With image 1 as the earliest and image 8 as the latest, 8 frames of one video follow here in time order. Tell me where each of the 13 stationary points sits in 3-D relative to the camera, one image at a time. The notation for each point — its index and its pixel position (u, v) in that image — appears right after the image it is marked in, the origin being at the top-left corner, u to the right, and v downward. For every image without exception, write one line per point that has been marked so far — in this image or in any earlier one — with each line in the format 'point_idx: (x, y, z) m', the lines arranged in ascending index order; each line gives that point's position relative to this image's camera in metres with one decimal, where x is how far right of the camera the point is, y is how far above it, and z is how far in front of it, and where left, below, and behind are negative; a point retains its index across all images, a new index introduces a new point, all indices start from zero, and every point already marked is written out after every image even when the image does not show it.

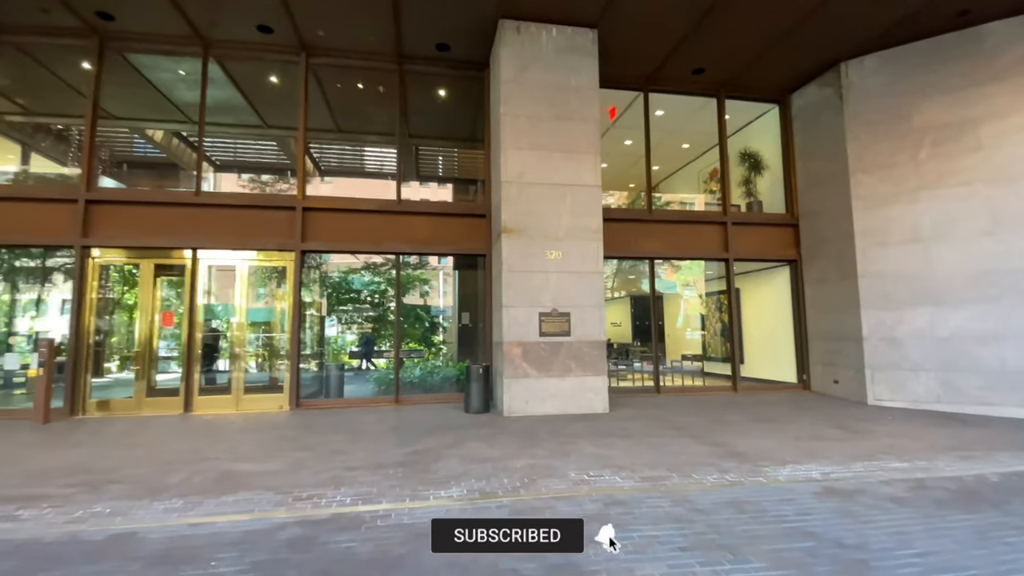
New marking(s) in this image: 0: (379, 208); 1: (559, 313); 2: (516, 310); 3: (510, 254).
0: (-3.8, +2.3, +13.2) m
1: (+1.1, -0.7, +11.2) m
2: (+0.1, -0.6, +11.1) m
3: (0.0, +0.8, +11.2) m
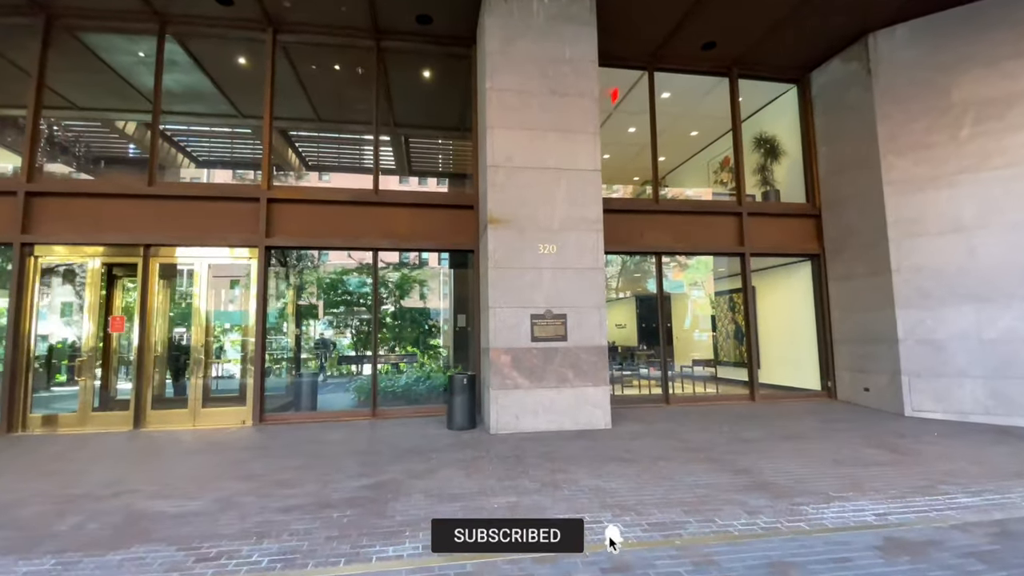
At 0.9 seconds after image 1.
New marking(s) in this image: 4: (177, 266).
0: (-4.1, +2.3, +11.8) m
1: (+0.8, -0.7, +9.8) m
2: (-0.1, -0.5, +9.7) m
3: (-0.3, +0.8, +9.8) m
4: (-8.1, +0.5, +11.4) m
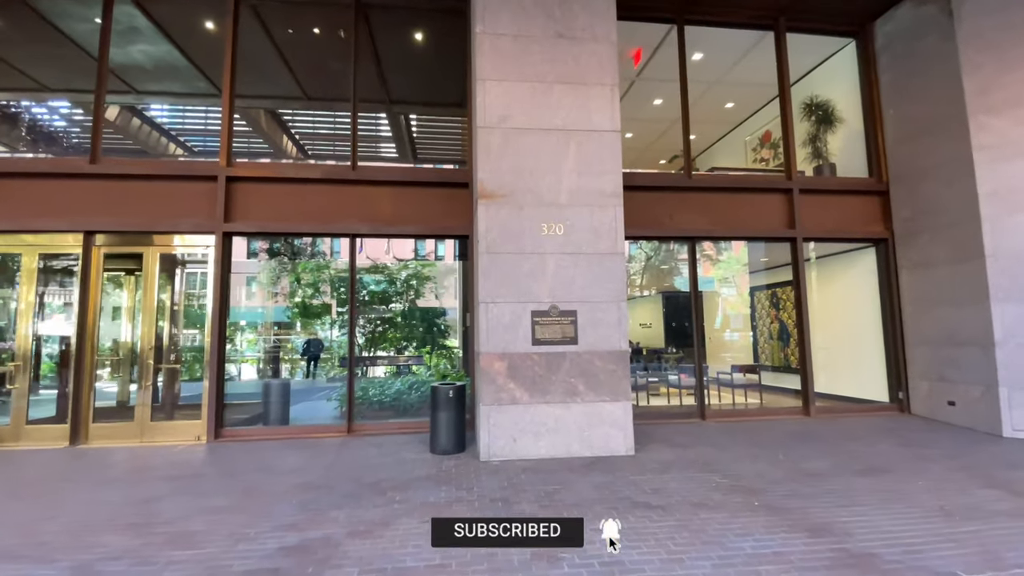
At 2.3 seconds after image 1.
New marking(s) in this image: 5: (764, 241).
0: (-4.0, +2.4, +10.1) m
1: (+0.7, -0.5, +7.8) m
2: (-0.2, -0.4, +7.7) m
3: (-0.4, +1.0, +7.9) m
4: (-8.1, +0.7, +9.9) m
5: (+6.1, +1.1, +11.6) m
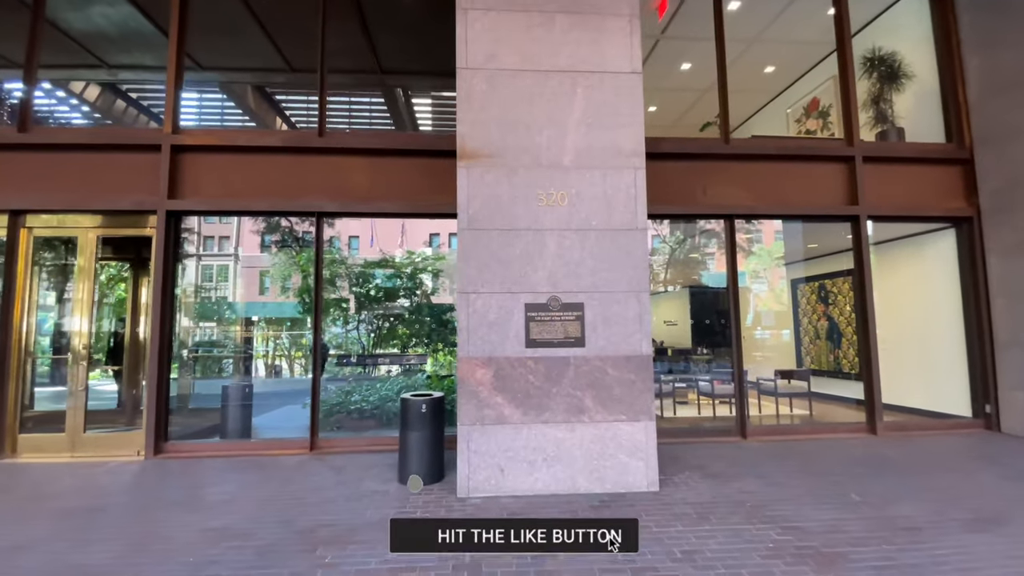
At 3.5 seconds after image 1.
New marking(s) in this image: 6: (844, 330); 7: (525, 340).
0: (-4.1, +2.6, +8.5) m
1: (+0.6, -0.3, +6.0) m
2: (-0.4, -0.2, +6.0) m
3: (-0.5, +1.2, +6.1) m
4: (-8.2, +0.9, +8.5) m
5: (+6.1, +1.4, +9.6) m
6: (+7.0, -0.9, +9.8) m
7: (+0.2, -0.7, +6.0) m
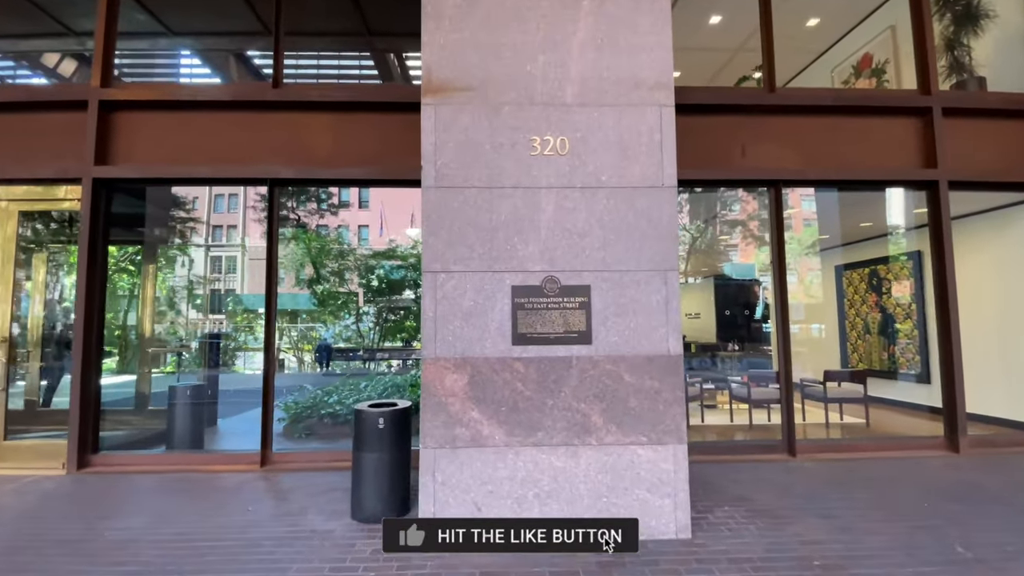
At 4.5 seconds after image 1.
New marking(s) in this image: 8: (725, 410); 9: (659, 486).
0: (-4.2, +2.9, +7.1) m
1: (+0.4, -0.1, +4.5) m
2: (-0.5, 0.0, +4.5) m
3: (-0.7, +1.4, +4.6) m
4: (-8.2, +1.1, +7.3) m
5: (+6.0, +1.6, +7.9) m
6: (+6.9, -0.6, +8.0) m
7: (0.0, -0.4, +4.5) m
8: (+3.5, -2.1, +7.7) m
9: (+1.4, -1.8, +4.4) m
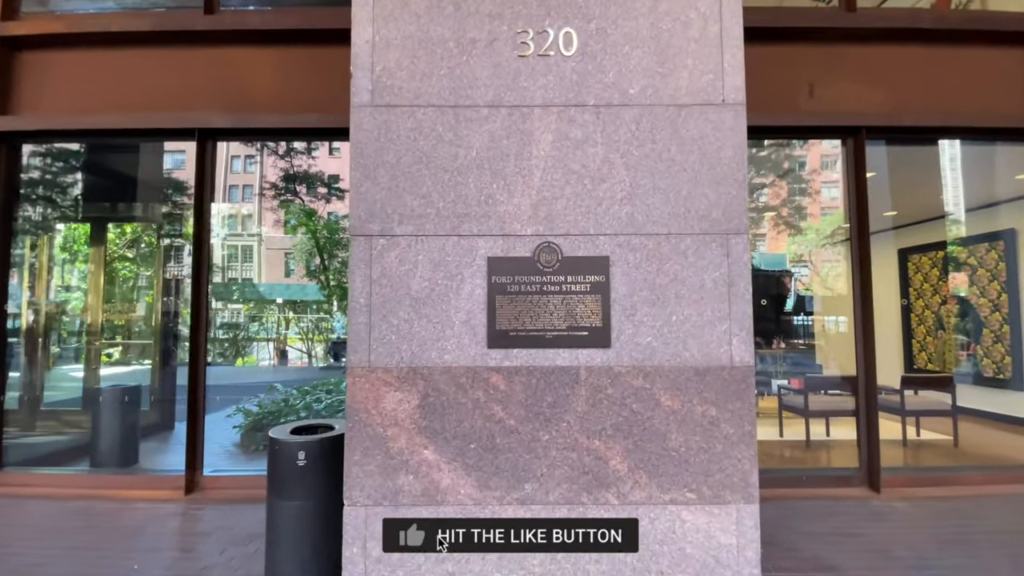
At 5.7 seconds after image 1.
0: (-4.2, +3.1, +5.6) m
1: (+0.3, +0.1, +2.9) m
2: (-0.7, +0.2, +3.0) m
3: (-0.9, +1.6, +3.1) m
4: (-8.3, +1.4, +6.0) m
5: (+6.0, +1.8, +6.0) m
6: (+6.9, -0.4, +6.2) m
7: (-0.2, -0.3, +2.9) m
8: (+3.5, -1.8, +6.1) m
9: (+1.2, -1.7, +2.9) m
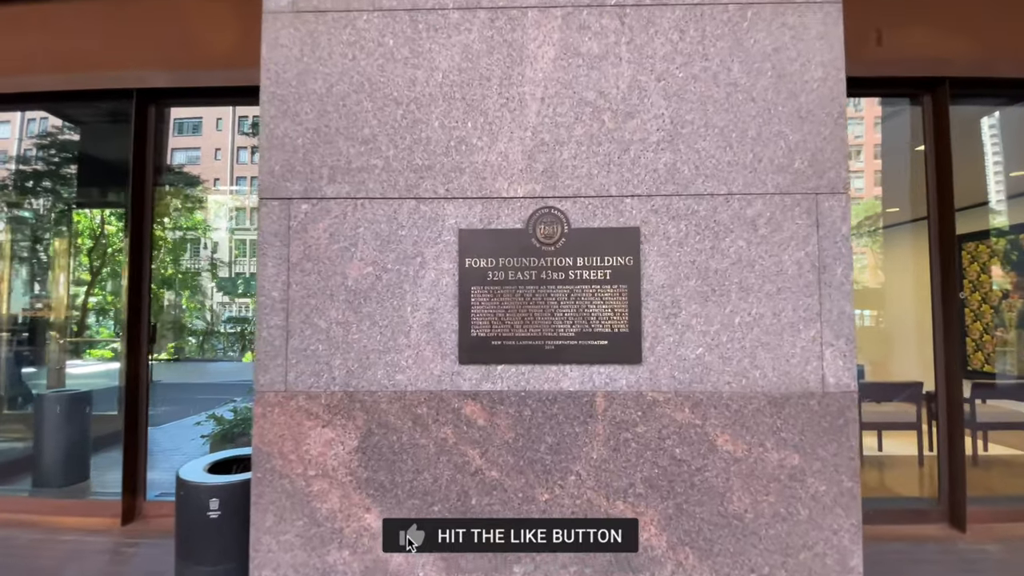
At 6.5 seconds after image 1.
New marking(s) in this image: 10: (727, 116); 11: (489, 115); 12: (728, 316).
0: (-4.2, +3.2, +4.8) m
1: (+0.2, +0.1, +2.0) m
2: (-0.7, +0.3, +2.0) m
3: (-0.9, +1.6, +2.1) m
4: (-8.3, +1.5, +5.3) m
5: (+6.0, +1.9, +4.9) m
6: (+6.9, -0.3, +5.1) m
7: (-0.2, -0.2, +2.0) m
8: (+3.5, -1.7, +5.1) m
9: (+1.2, -1.6, +1.9) m
10: (+0.9, +0.7, +2.0) m
11: (-0.1, +0.7, +2.0) m
12: (+0.9, -0.1, +2.0) m
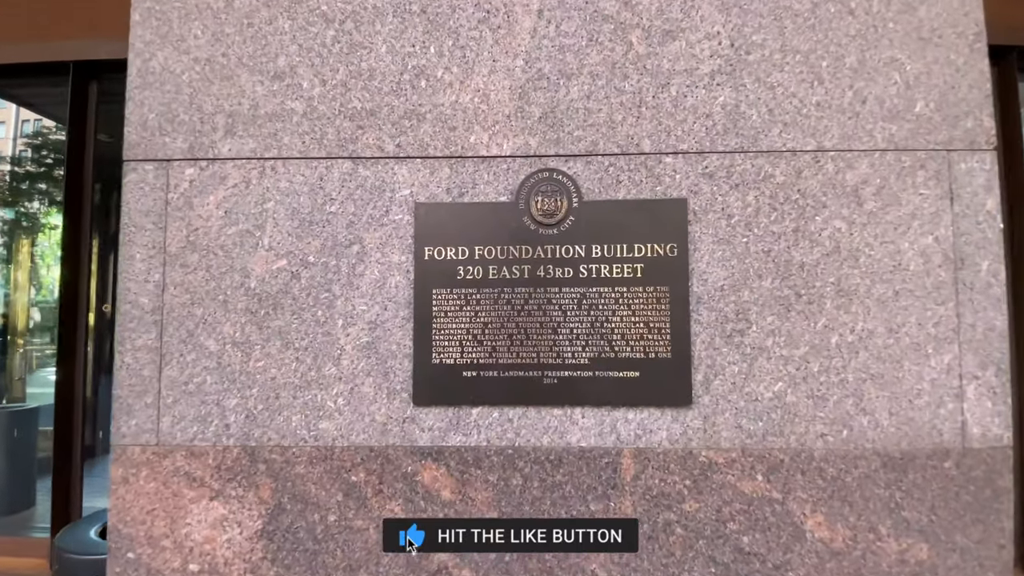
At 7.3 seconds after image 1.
0: (-4.2, +3.2, +4.2) m
1: (+0.1, +0.1, +1.3) m
2: (-0.8, +0.3, +1.4) m
3: (-1.0, +1.6, +1.5) m
4: (-8.3, +1.4, +4.7) m
5: (+6.0, +1.9, +4.3) m
6: (+6.9, -0.3, +4.4) m
7: (-0.3, -0.2, +1.3) m
8: (+3.5, -1.8, +4.4) m
9: (+1.1, -1.6, +1.3) m
10: (+0.9, +0.7, +1.4) m
11: (-0.1, +0.7, +1.4) m
12: (+0.9, -0.1, +1.3) m
